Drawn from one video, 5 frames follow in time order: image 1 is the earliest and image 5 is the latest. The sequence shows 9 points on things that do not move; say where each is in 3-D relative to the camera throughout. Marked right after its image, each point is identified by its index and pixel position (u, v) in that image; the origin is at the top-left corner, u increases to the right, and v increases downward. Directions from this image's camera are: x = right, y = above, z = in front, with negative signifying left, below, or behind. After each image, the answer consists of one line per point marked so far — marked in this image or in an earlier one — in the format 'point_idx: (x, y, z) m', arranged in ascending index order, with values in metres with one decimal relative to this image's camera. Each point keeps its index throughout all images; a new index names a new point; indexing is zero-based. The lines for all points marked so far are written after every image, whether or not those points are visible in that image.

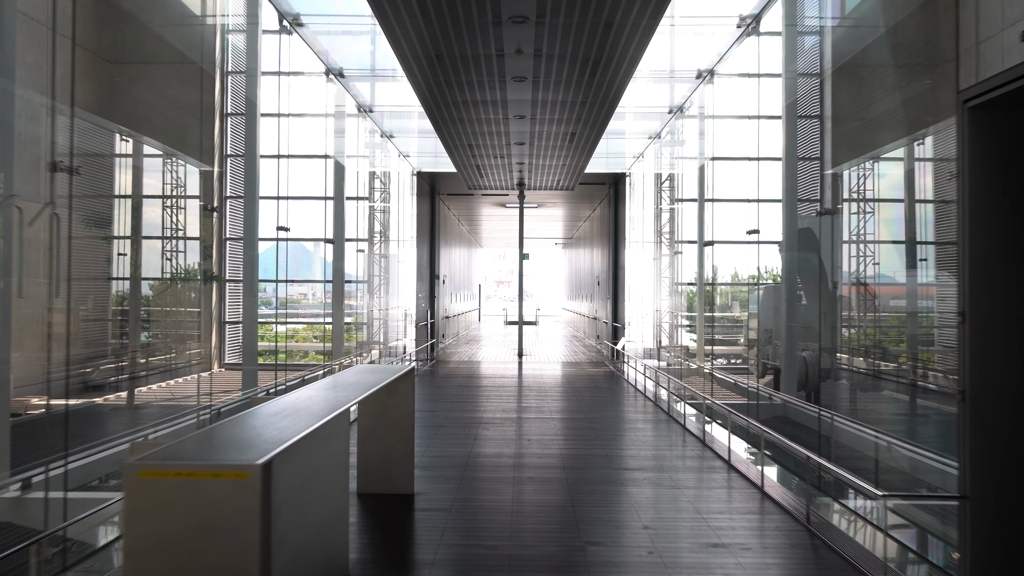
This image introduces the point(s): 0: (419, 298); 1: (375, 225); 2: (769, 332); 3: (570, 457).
0: (-2.3, -0.3, +15.1) m
1: (-2.6, +1.2, +11.8) m
2: (+3.0, -0.5, +7.3) m
3: (+0.6, -1.8, +6.8) m
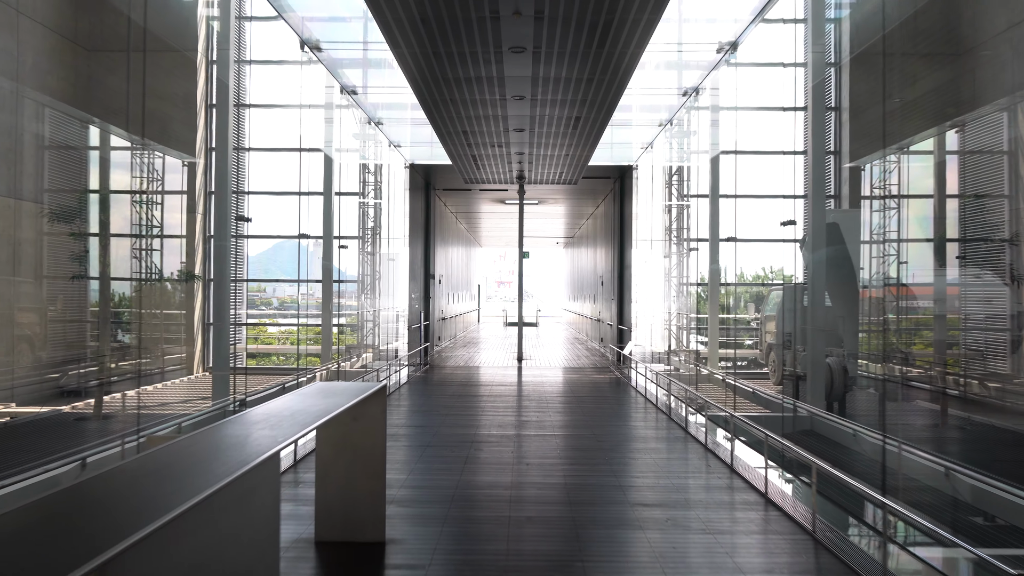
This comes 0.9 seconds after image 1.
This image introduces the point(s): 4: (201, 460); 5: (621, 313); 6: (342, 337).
0: (-2.3, -0.3, +14.6) m
1: (-2.6, +1.2, +11.3) m
2: (+3.0, -0.5, +6.8) m
3: (+0.6, -1.8, +6.3) m
4: (-1.5, -0.8, +3.1) m
5: (+2.7, -0.6, +14.7) m
6: (-2.8, -0.8, +10.3) m
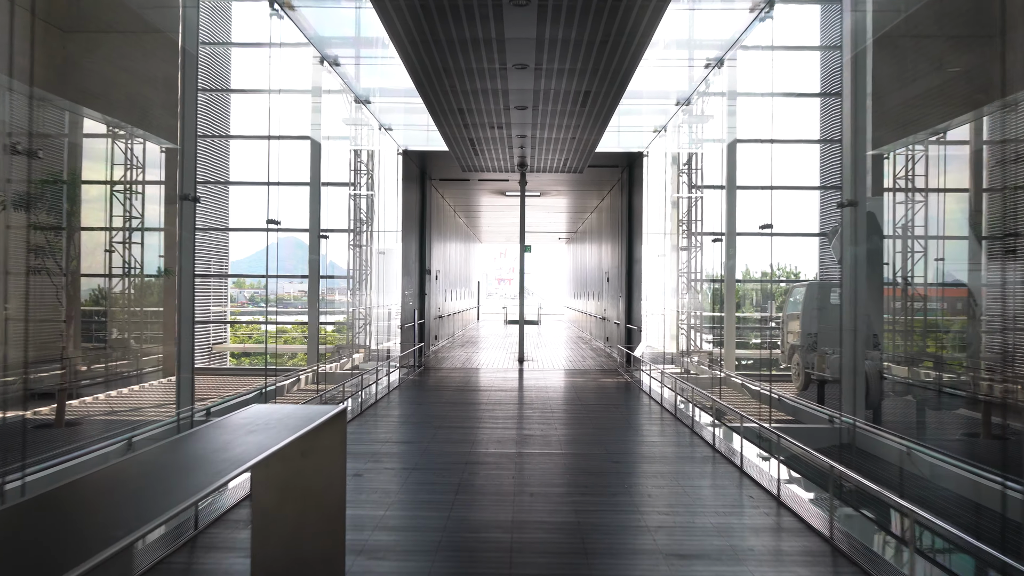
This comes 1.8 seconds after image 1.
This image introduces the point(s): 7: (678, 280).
0: (-2.3, -0.2, +14.1) m
1: (-2.6, +1.3, +10.8) m
2: (+3.0, -0.5, +6.3) m
3: (+0.6, -1.8, +5.8) m
4: (-1.5, -0.8, +2.6) m
5: (+2.7, -0.5, +14.1) m
6: (-2.7, -0.7, +9.8) m
7: (+2.8, +0.1, +10.4) m
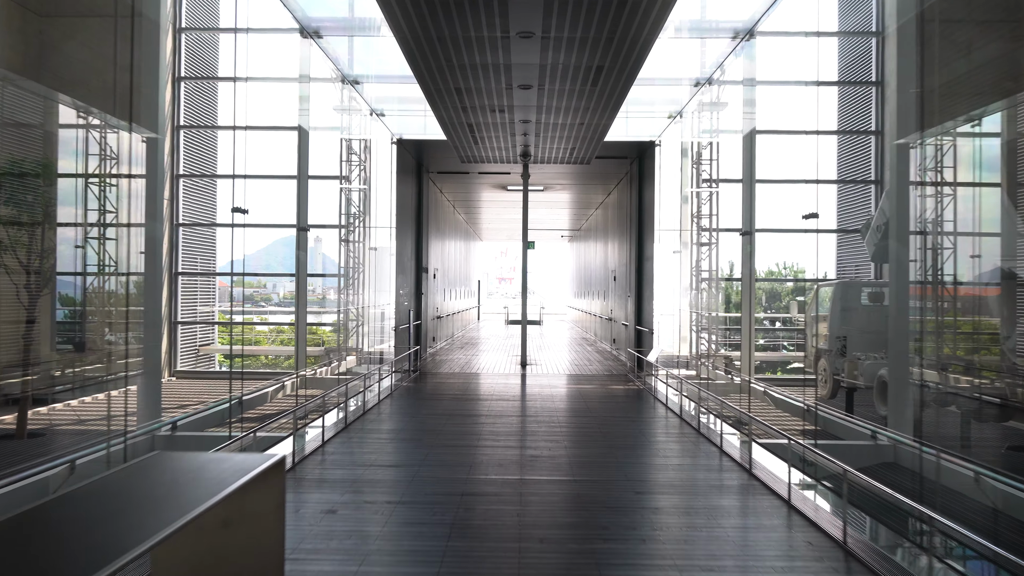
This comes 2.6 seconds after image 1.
0: (-2.3, -0.2, +13.6) m
1: (-2.6, +1.3, +10.4) m
2: (+3.0, -0.5, +5.9) m
3: (+0.6, -1.8, +5.3) m
4: (-1.5, -0.8, +2.1) m
5: (+2.7, -0.5, +13.7) m
6: (-2.7, -0.7, +9.3) m
7: (+2.8, +0.1, +10.0) m
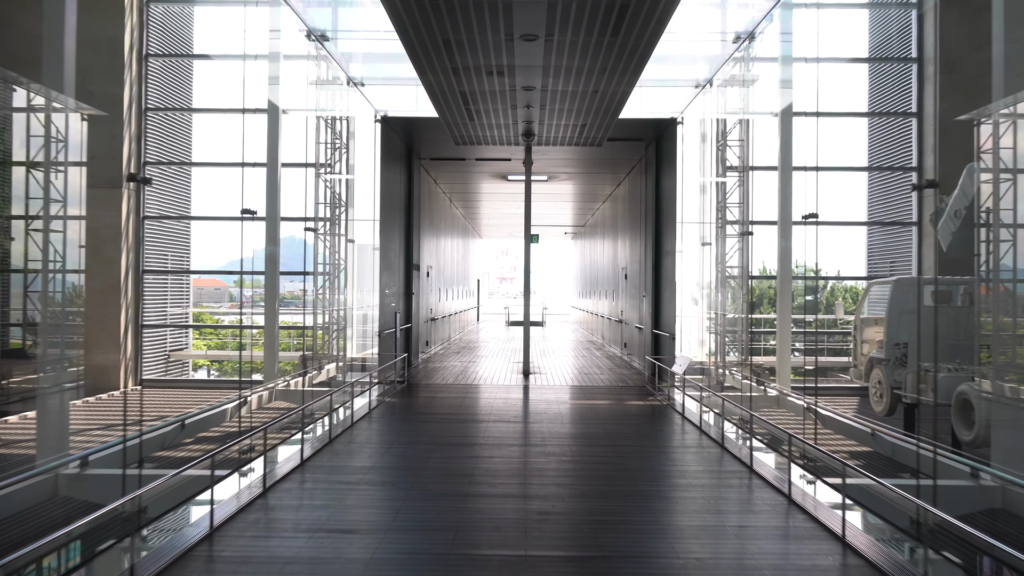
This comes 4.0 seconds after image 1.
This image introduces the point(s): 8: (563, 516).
0: (-2.3, -0.2, +12.9) m
1: (-2.6, +1.3, +9.6) m
2: (+3.0, -0.5, +5.1) m
3: (+0.6, -1.8, +4.5) m
4: (-1.5, -0.8, +1.3) m
5: (+2.7, -0.5, +12.9) m
6: (-2.7, -0.7, +8.5) m
7: (+2.8, +0.2, +9.2) m
8: (+0.4, -1.8, +5.3) m
